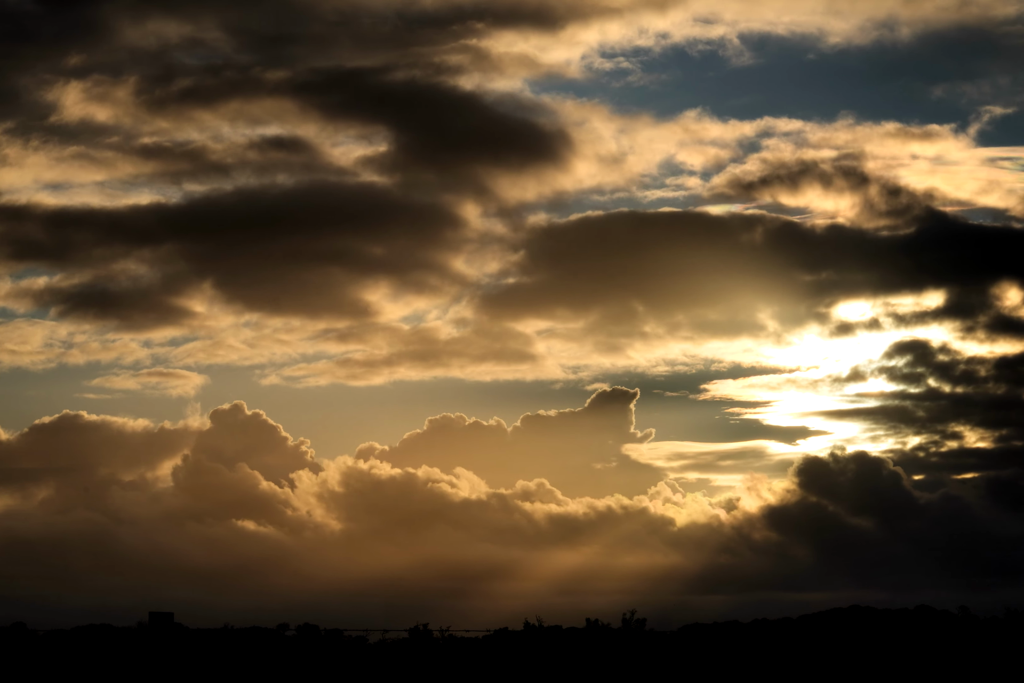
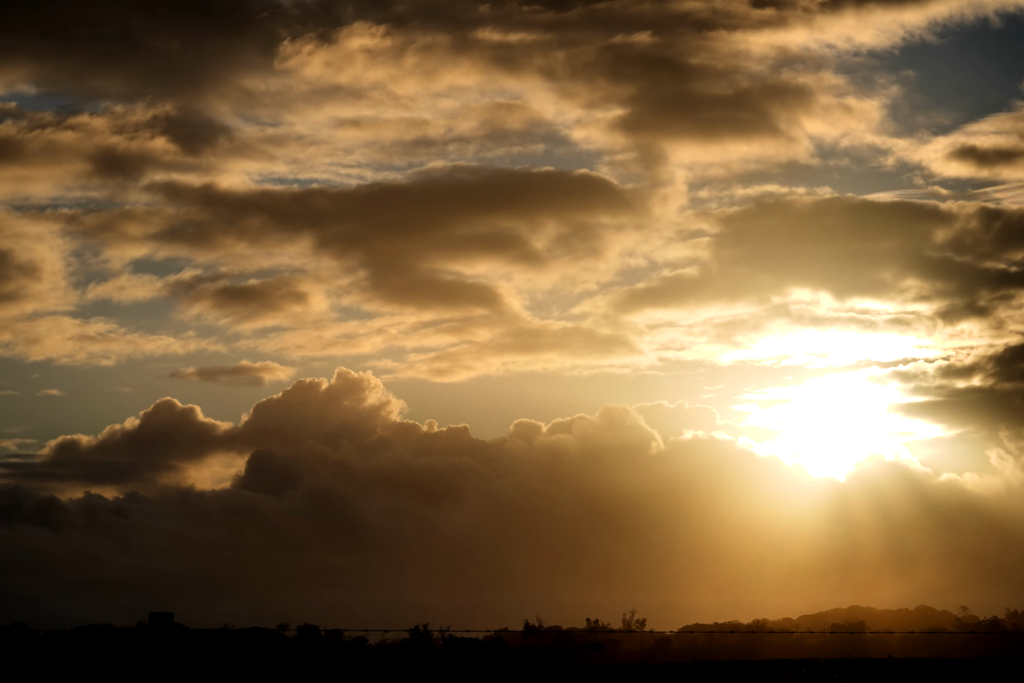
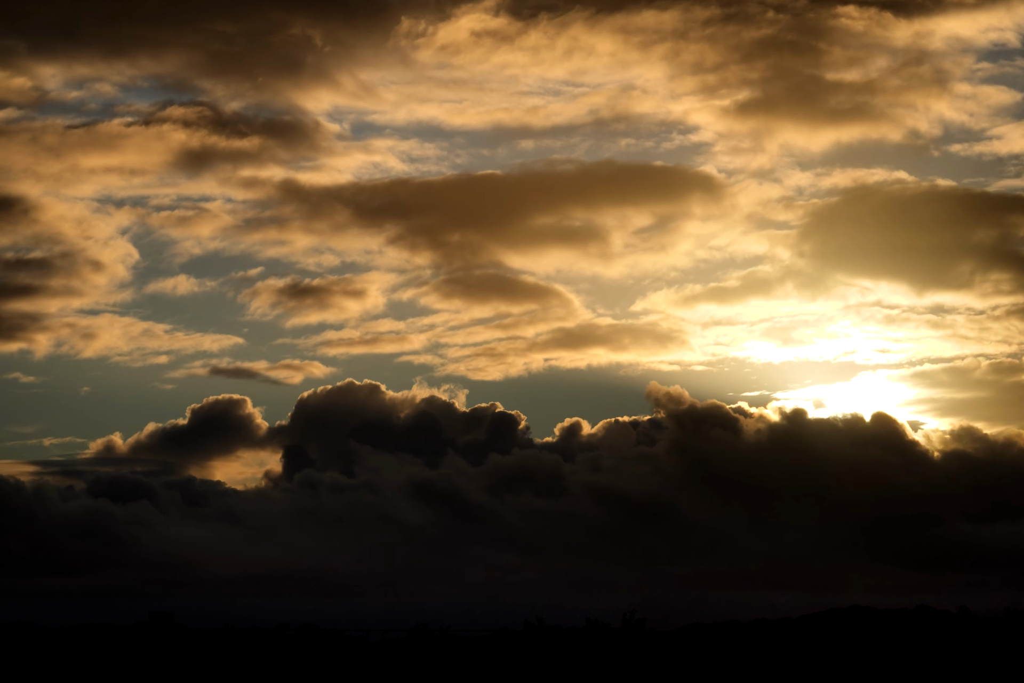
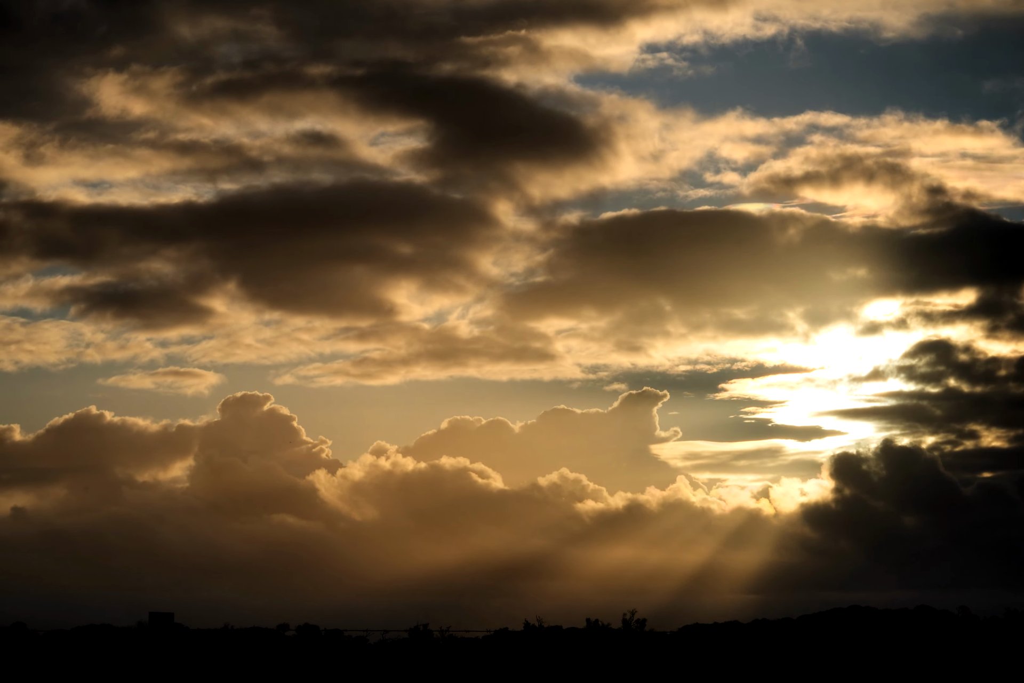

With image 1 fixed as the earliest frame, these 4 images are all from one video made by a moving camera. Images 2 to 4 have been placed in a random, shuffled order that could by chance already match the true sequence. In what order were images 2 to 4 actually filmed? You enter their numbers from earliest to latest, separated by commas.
4, 2, 3
